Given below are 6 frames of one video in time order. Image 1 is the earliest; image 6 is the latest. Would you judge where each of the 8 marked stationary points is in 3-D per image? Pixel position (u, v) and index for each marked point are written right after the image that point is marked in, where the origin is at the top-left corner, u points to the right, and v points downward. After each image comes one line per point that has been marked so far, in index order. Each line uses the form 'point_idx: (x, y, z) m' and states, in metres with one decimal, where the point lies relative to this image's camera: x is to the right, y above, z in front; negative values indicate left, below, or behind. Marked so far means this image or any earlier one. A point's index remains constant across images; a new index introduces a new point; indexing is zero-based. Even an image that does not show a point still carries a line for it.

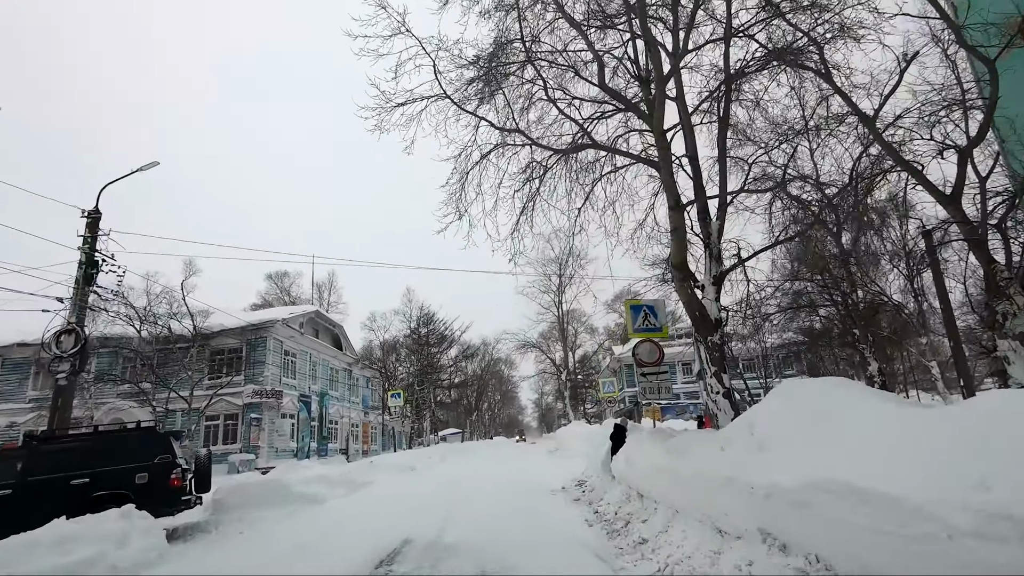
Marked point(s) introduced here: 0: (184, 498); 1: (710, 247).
0: (-4.2, -2.7, +6.8) m
1: (+2.9, +0.6, +7.8) m
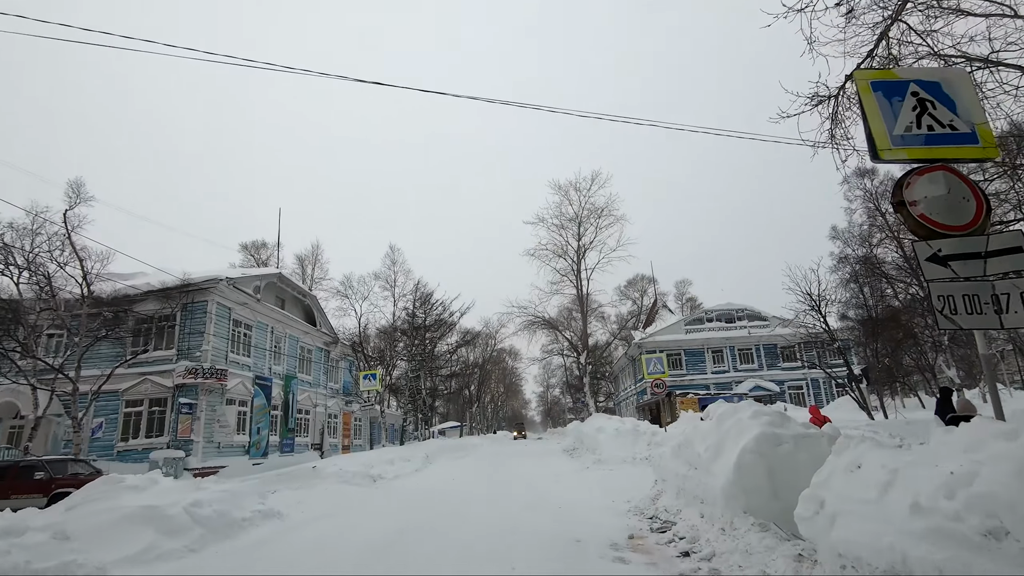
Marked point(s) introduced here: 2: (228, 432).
0: (-4.0, -1.2, +1.3) m
1: (+3.1, +2.1, +2.2) m
2: (-10.5, -5.3, +19.7) m
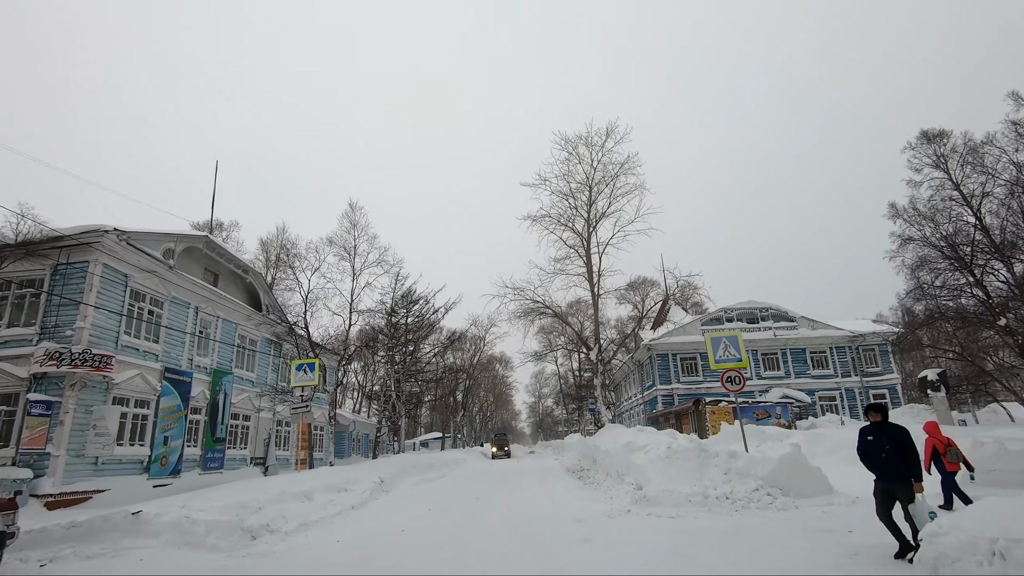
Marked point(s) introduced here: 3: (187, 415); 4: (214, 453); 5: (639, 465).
0: (-3.9, +0.3, -3.9) m
1: (+3.3, +3.4, -2.8) m
2: (-10.7, -4.1, +14.3) m
3: (-10.7, -4.2, +17.7) m
4: (-10.6, -5.9, +19.0) m
5: (+2.3, -3.3, +9.8) m
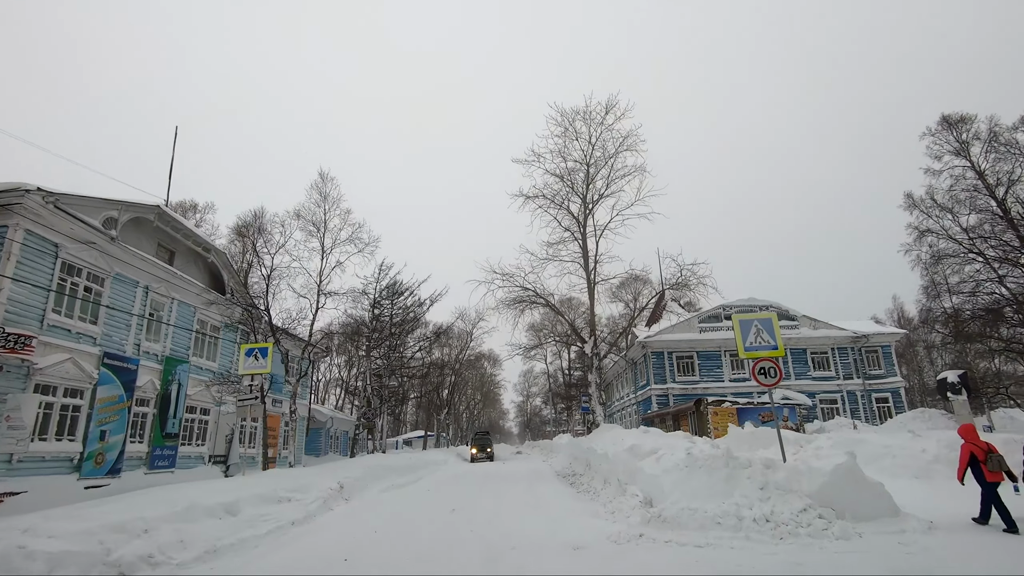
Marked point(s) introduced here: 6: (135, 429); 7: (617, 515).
0: (-3.9, +0.8, -5.7) m
1: (+3.4, +3.8, -4.5) m
2: (-11.1, -3.4, +12.3) m
3: (-11.1, -3.5, +15.7) m
4: (-11.0, -5.2, +17.0) m
5: (+2.1, -2.8, +8.1) m
6: (-11.3, -4.2, +16.1) m
7: (+1.5, -3.2, +7.5) m
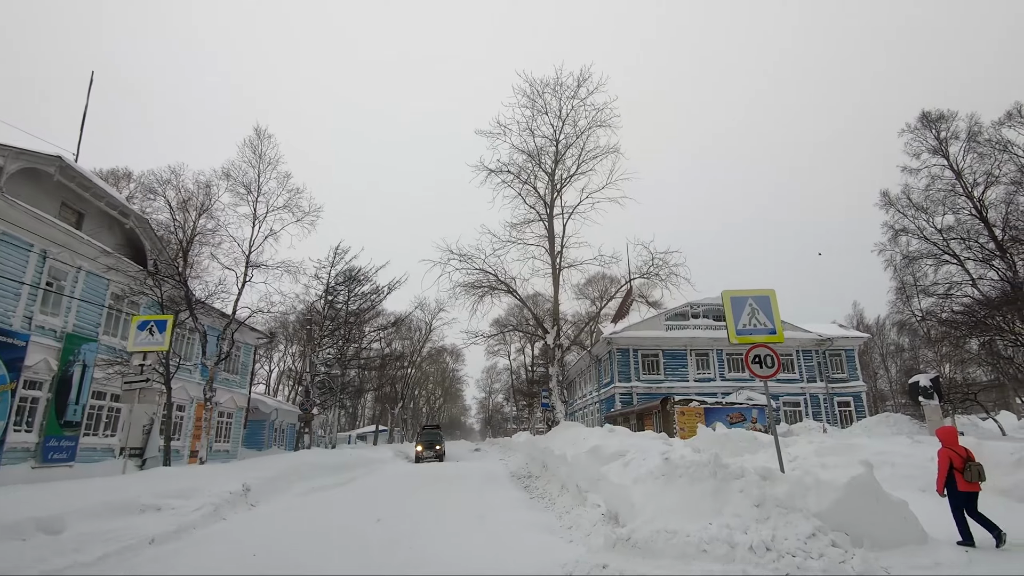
0: (-3.7, +1.4, -7.5) m
1: (+3.6, +4.0, -5.9) m
2: (-12.1, -2.5, +10.1) m
3: (-12.3, -2.6, +13.4) m
4: (-12.4, -4.2, +14.8) m
5: (+1.3, -2.4, +6.6) m
6: (-12.6, -3.3, +13.9) m
7: (+0.7, -2.8, +6.0) m
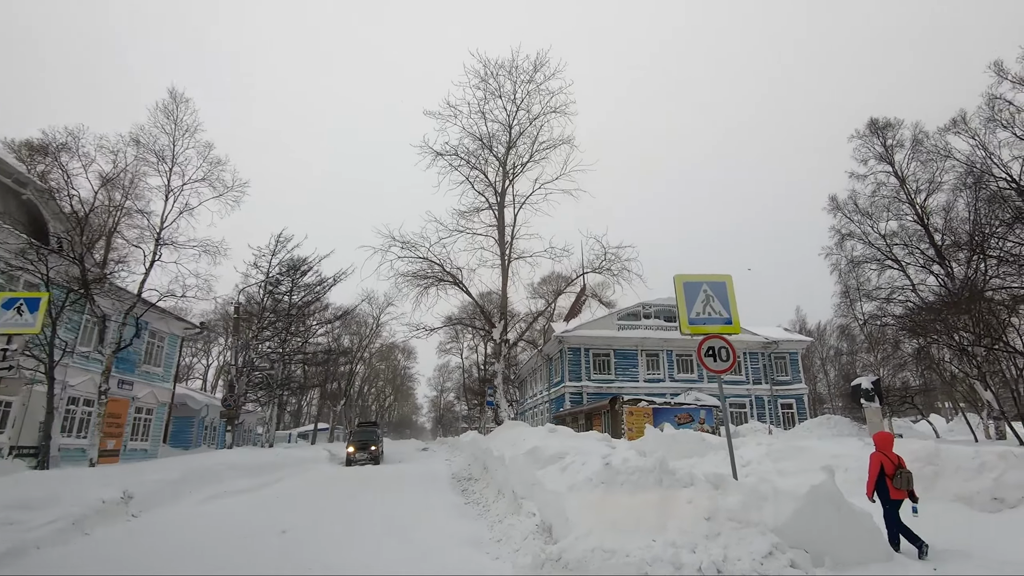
0: (-3.3, +1.7, -8.7) m
1: (+3.9, +4.2, -6.5) m
2: (-13.2, -1.9, +8.2) m
3: (-13.7, -2.0, +11.5) m
4: (-13.9, -3.6, +12.8) m
5: (+0.4, -2.2, +5.8) m
6: (-14.0, -2.7, +11.9) m
7: (-0.1, -2.5, +5.2) m
